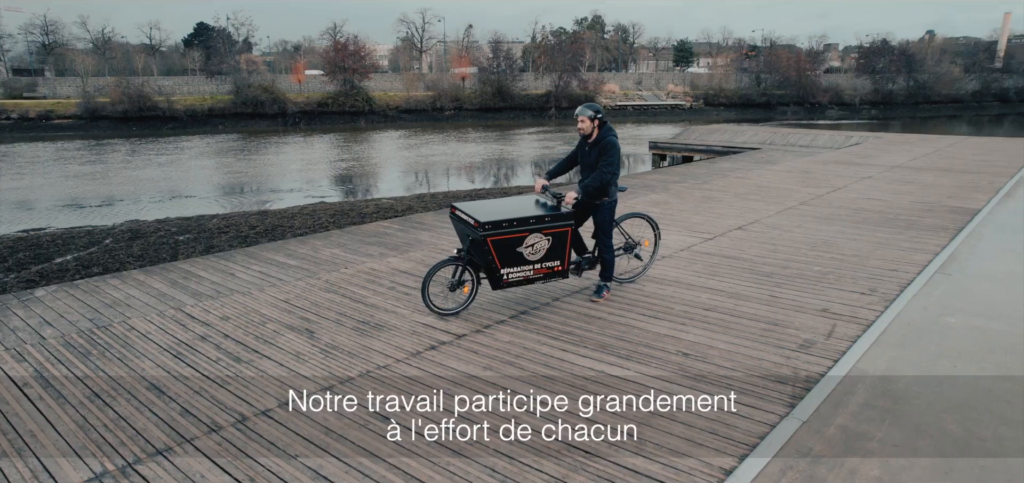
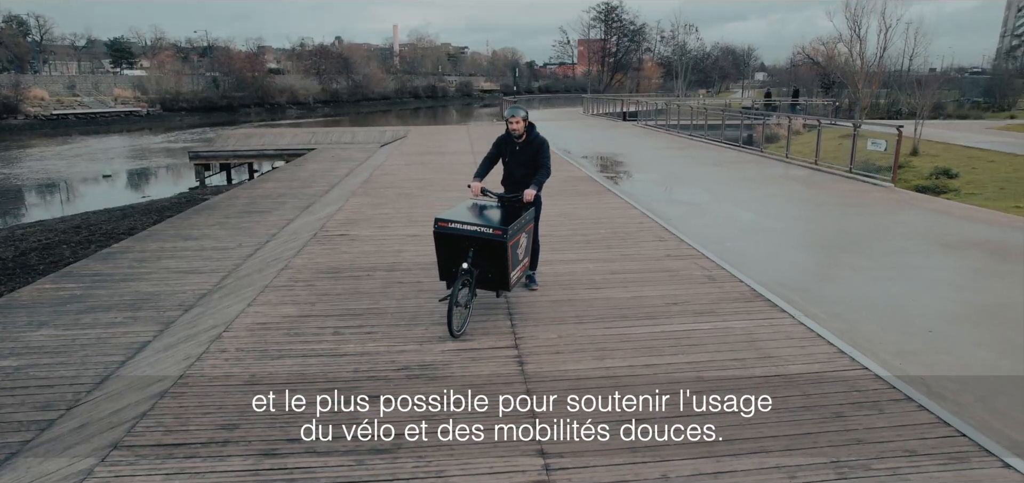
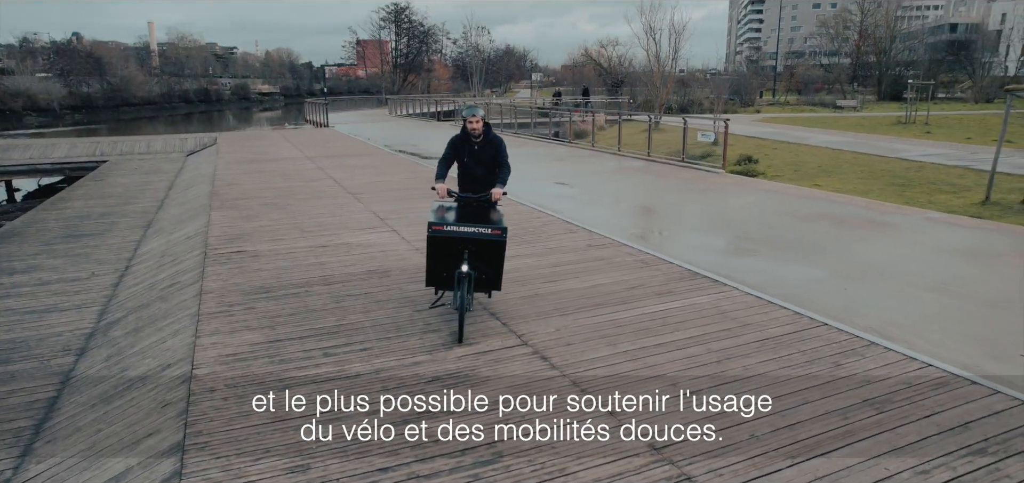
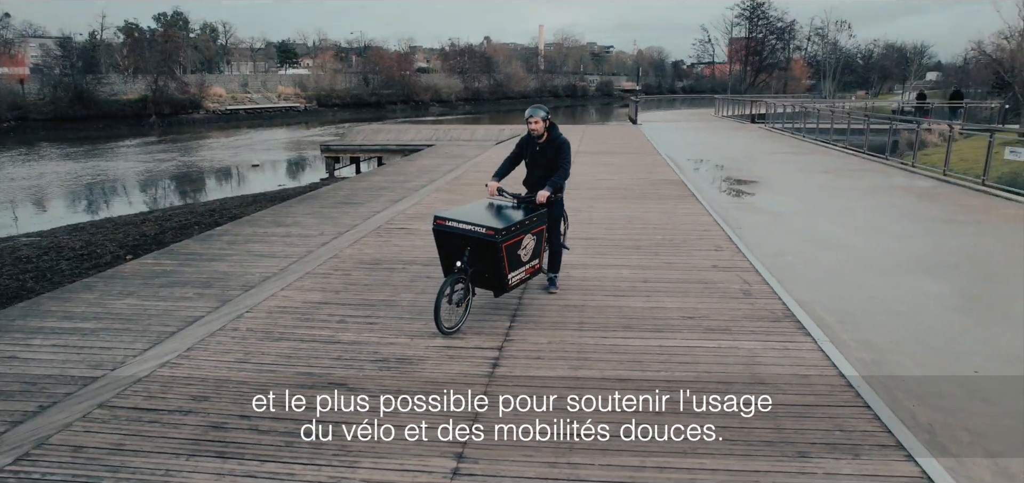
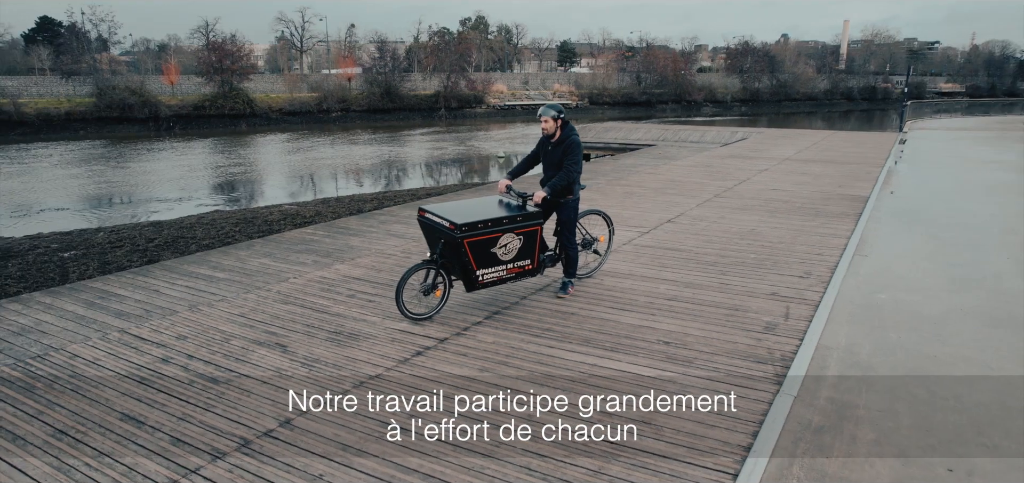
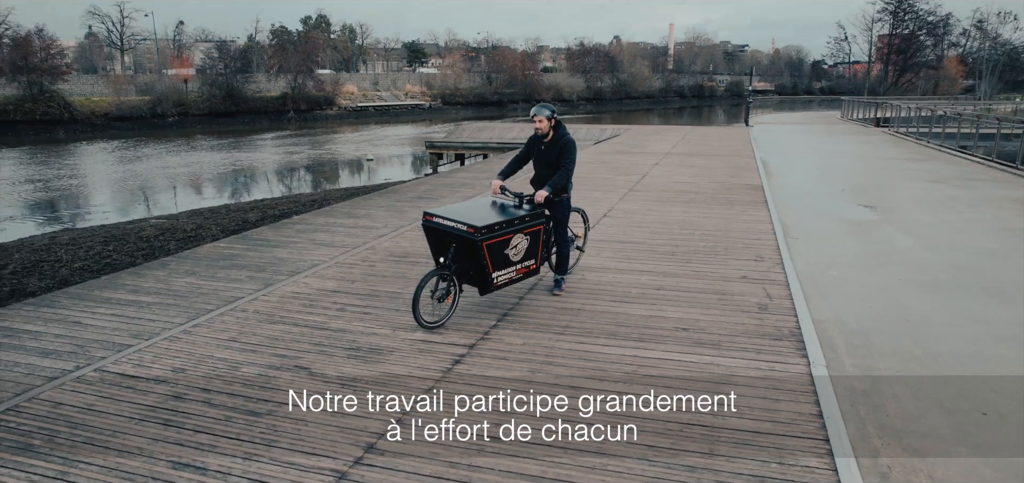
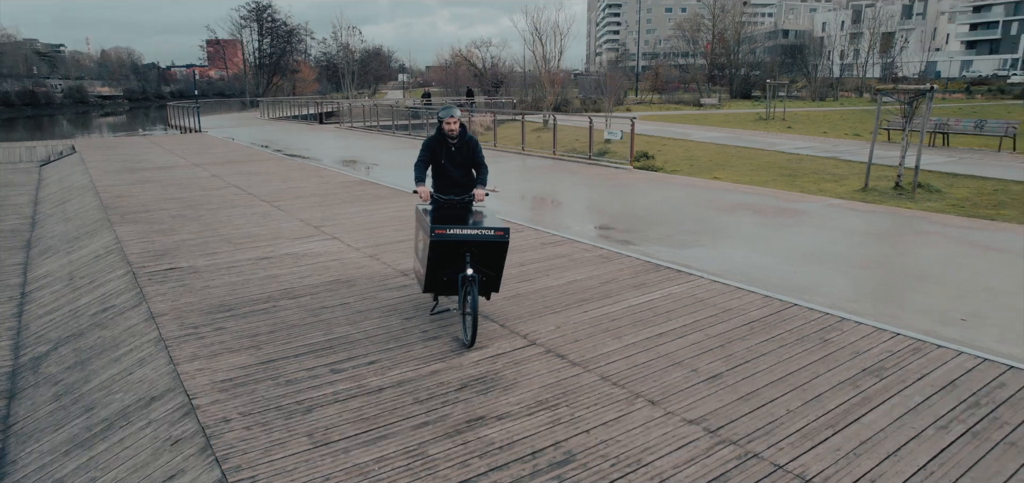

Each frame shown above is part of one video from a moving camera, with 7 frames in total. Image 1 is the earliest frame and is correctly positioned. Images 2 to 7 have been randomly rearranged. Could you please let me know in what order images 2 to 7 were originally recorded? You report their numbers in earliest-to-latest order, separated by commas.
5, 6, 4, 2, 3, 7
